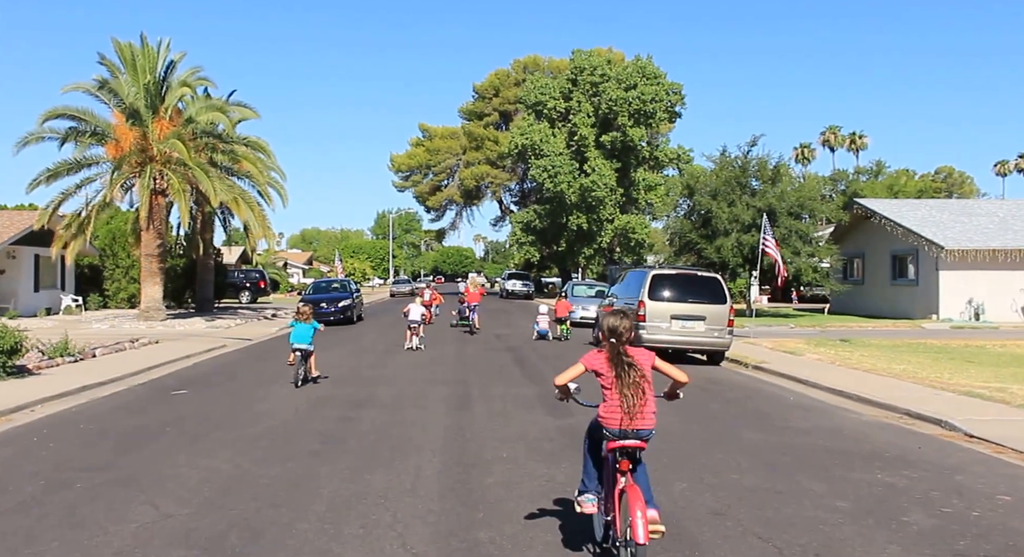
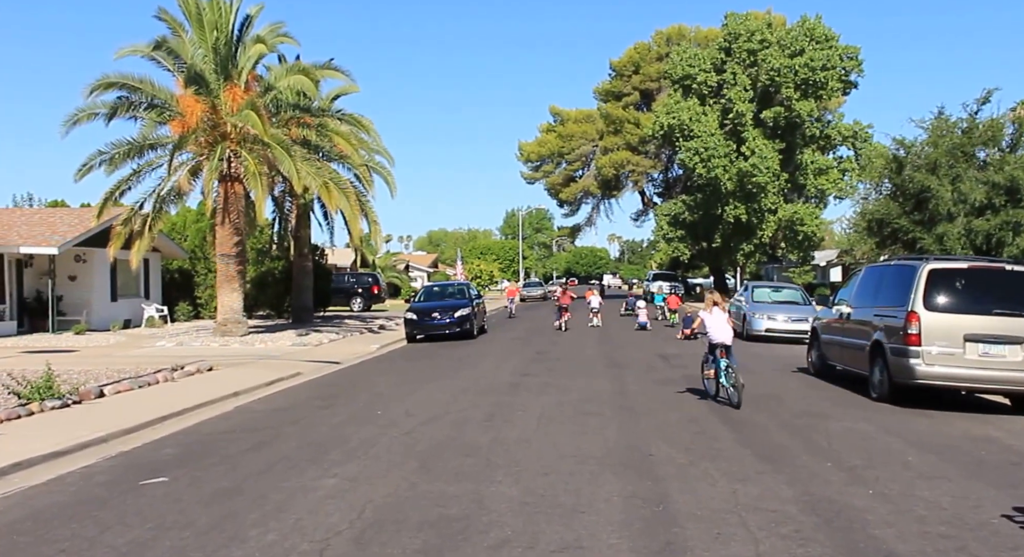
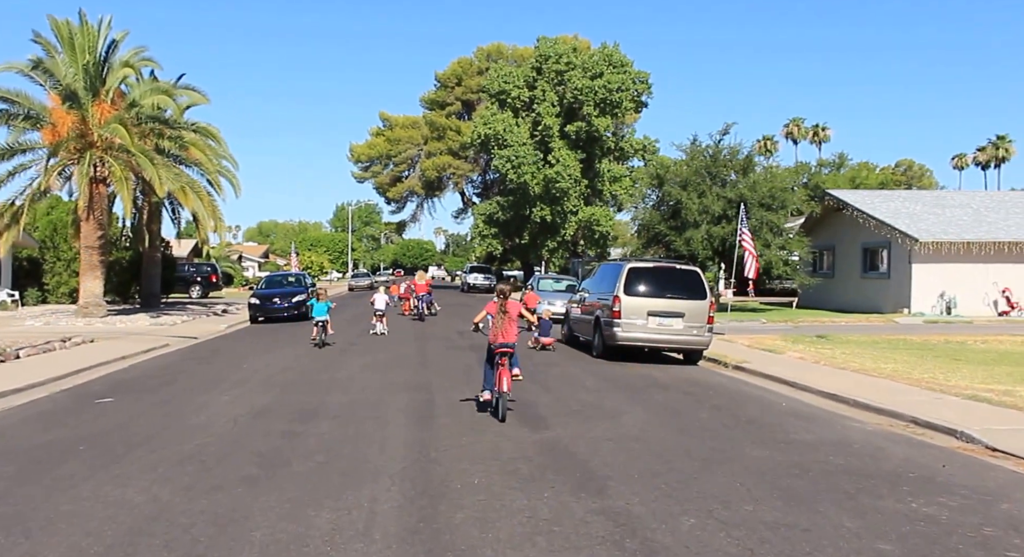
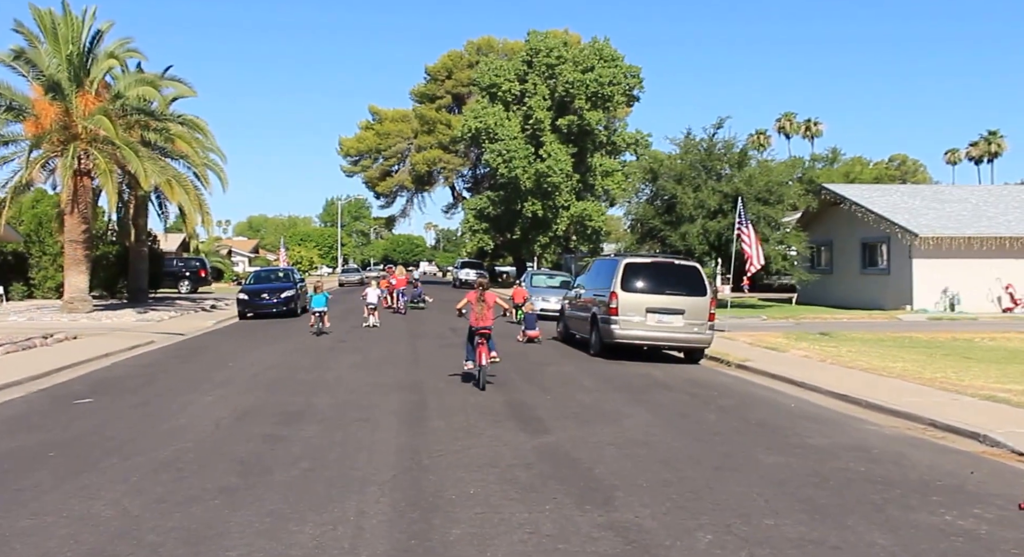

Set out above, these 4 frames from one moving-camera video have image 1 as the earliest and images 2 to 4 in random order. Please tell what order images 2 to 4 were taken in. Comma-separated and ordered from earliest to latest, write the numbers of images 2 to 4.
3, 4, 2
